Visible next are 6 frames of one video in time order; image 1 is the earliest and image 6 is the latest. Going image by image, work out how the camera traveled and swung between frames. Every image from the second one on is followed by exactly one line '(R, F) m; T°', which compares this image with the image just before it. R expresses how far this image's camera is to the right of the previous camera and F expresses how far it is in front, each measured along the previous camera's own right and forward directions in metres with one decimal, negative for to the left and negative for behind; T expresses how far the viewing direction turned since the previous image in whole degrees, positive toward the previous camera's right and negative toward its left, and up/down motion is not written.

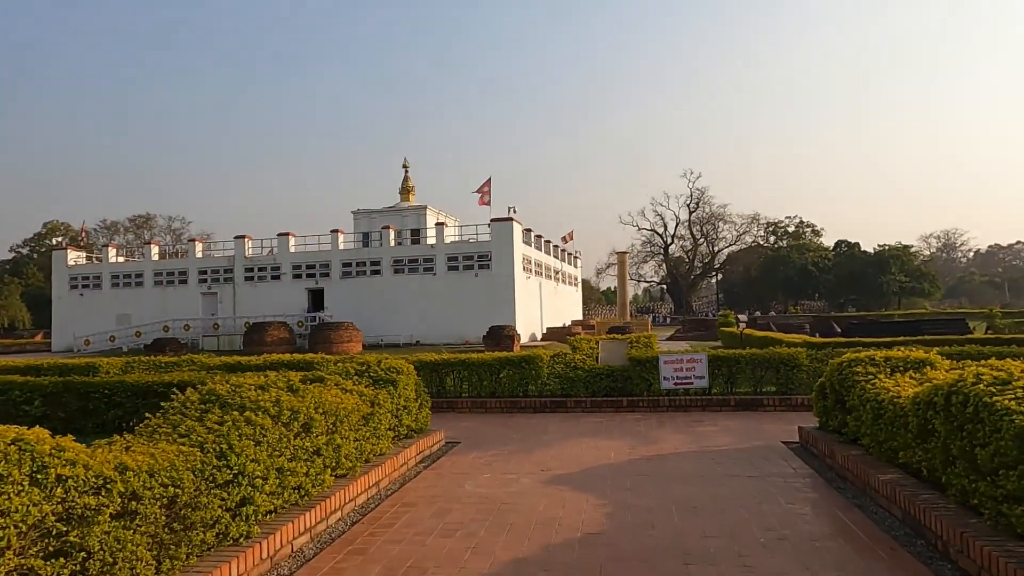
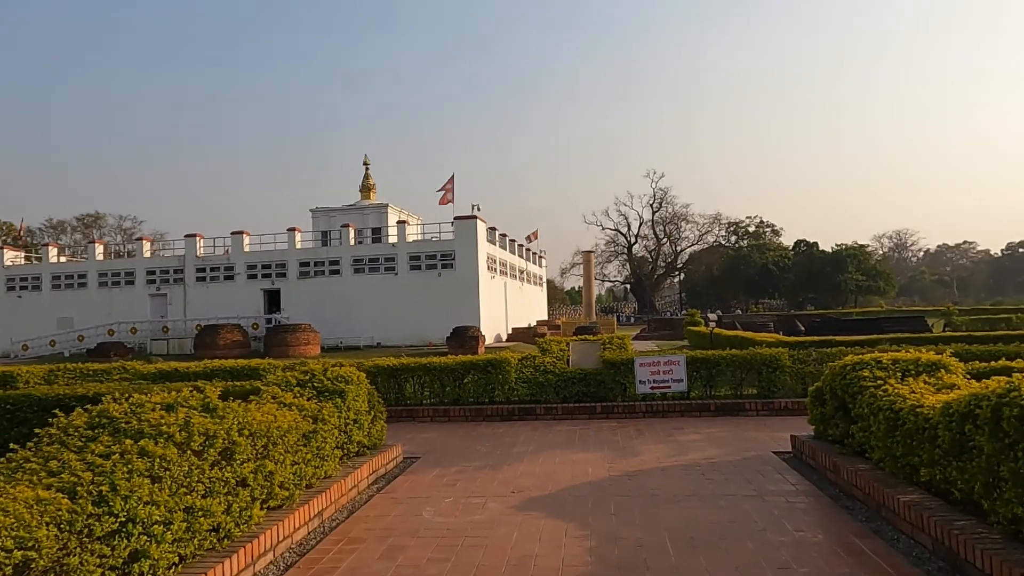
(0.0, +0.7) m; +3°
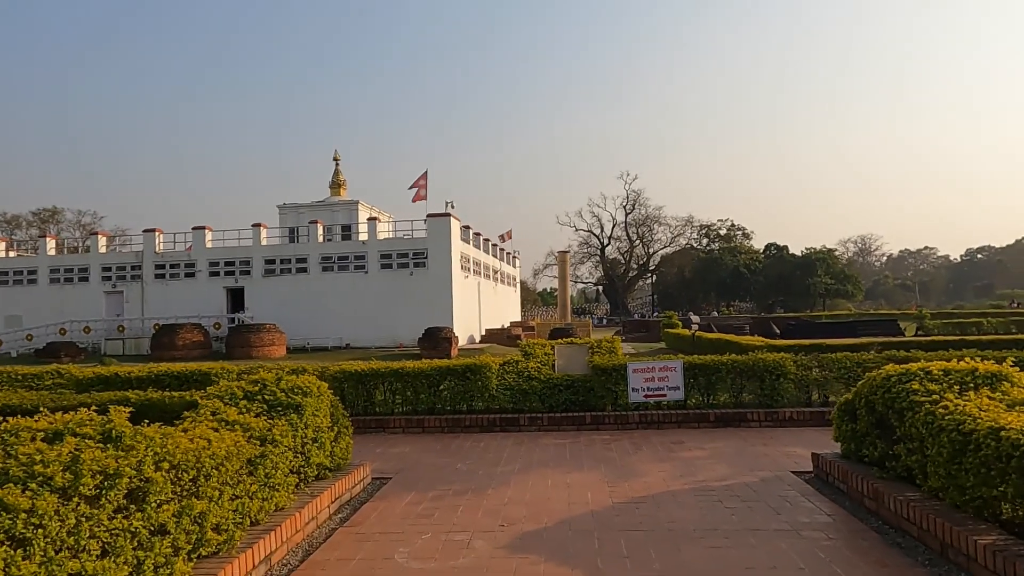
(-0.1, +0.8) m; +2°
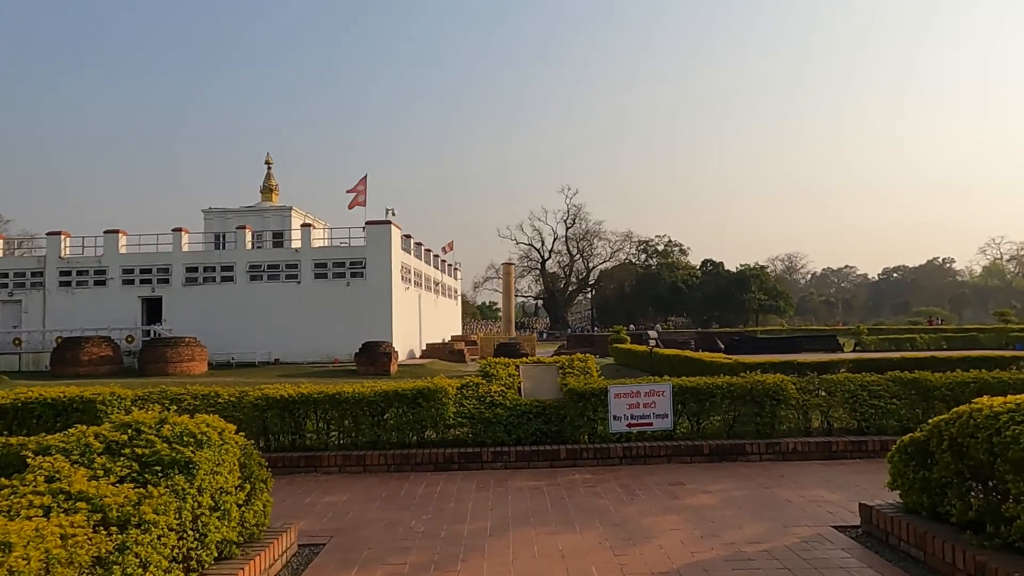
(-0.2, +1.3) m; +5°
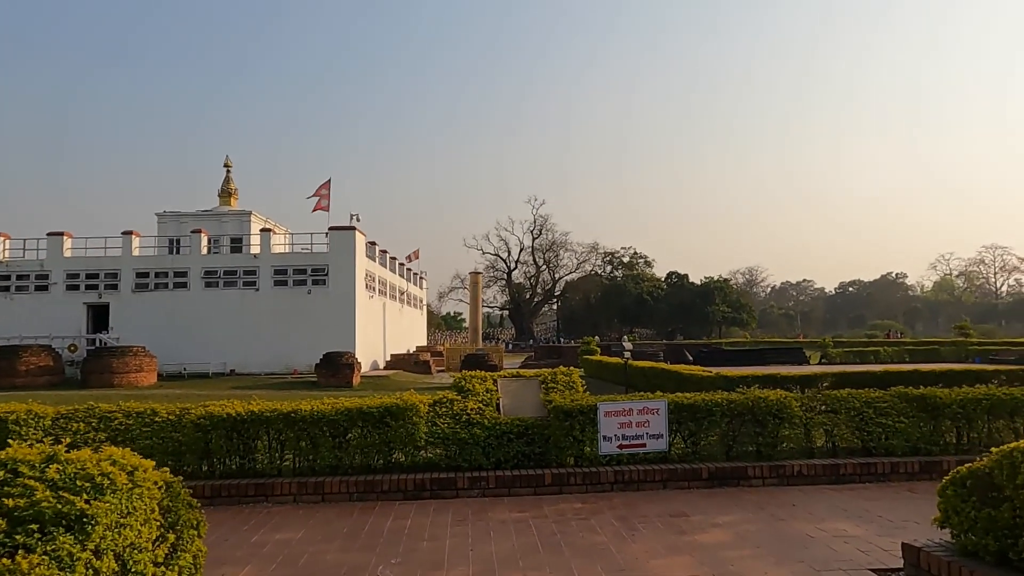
(-0.1, +0.7) m; +3°
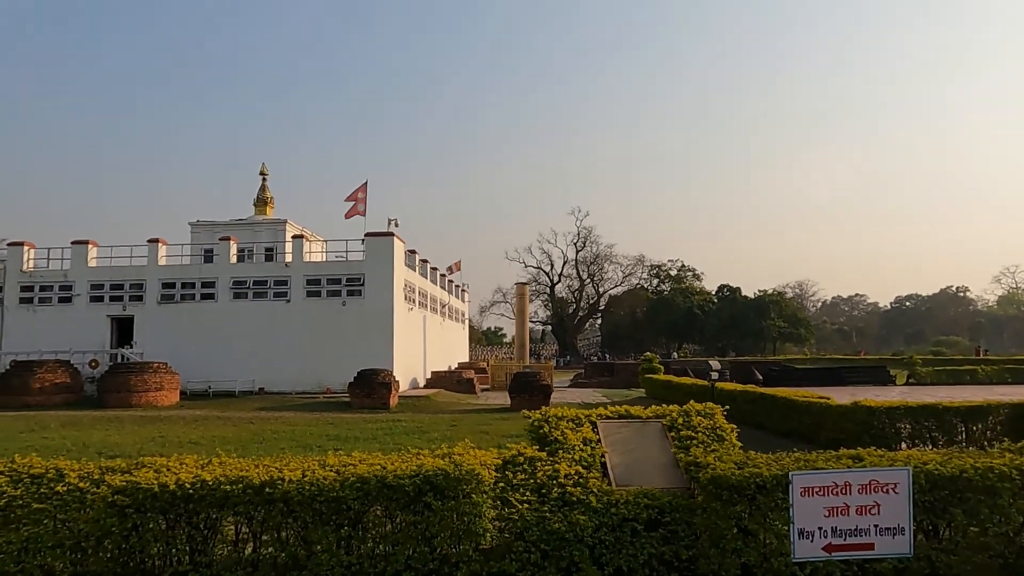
(-0.5, +2.5) m; -3°
